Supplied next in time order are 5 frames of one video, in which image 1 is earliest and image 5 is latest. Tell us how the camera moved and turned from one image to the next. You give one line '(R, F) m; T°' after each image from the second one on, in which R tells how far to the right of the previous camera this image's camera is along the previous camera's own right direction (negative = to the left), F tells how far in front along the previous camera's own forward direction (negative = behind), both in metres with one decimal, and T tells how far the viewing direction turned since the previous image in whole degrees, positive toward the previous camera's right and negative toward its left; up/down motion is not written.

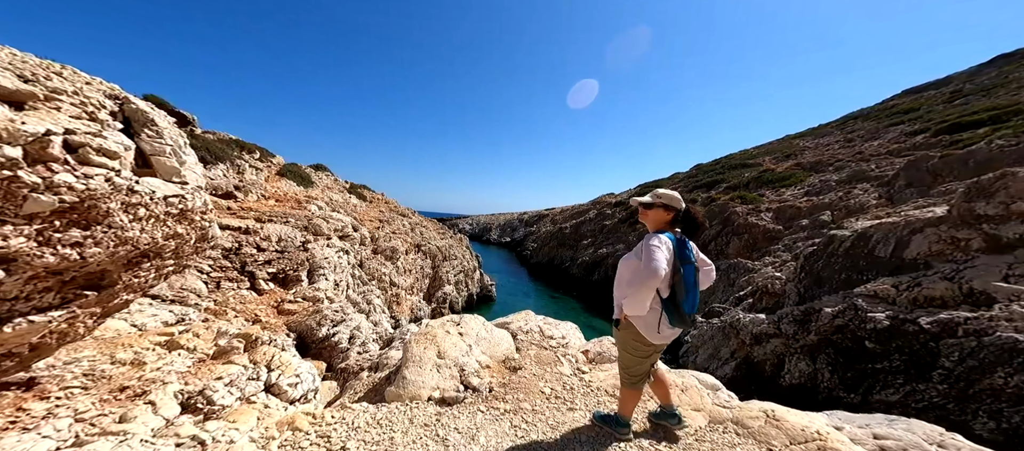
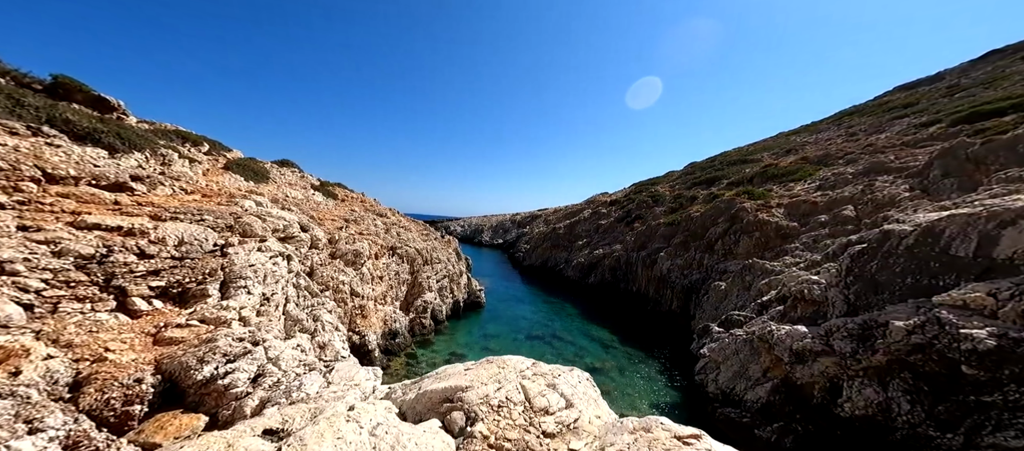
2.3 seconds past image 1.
(+0.3, +2.5) m; +1°
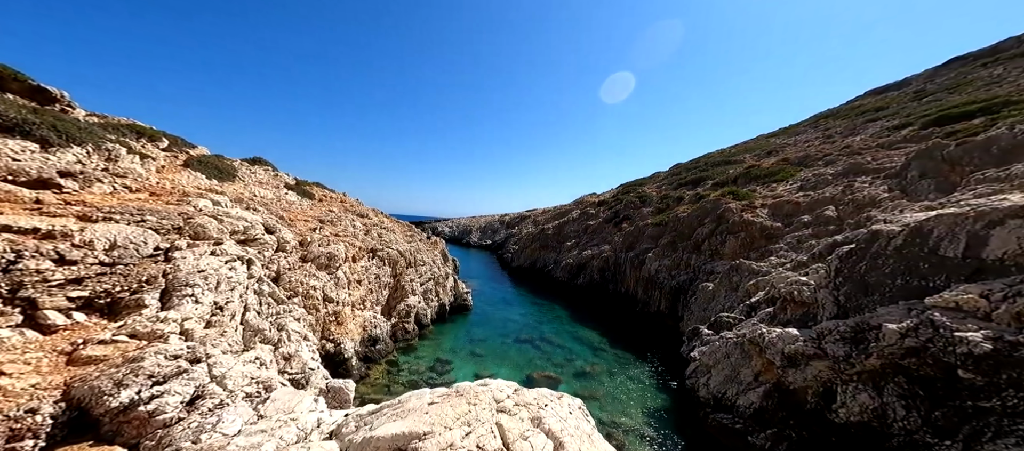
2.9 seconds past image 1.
(+0.1, +0.6) m; +2°
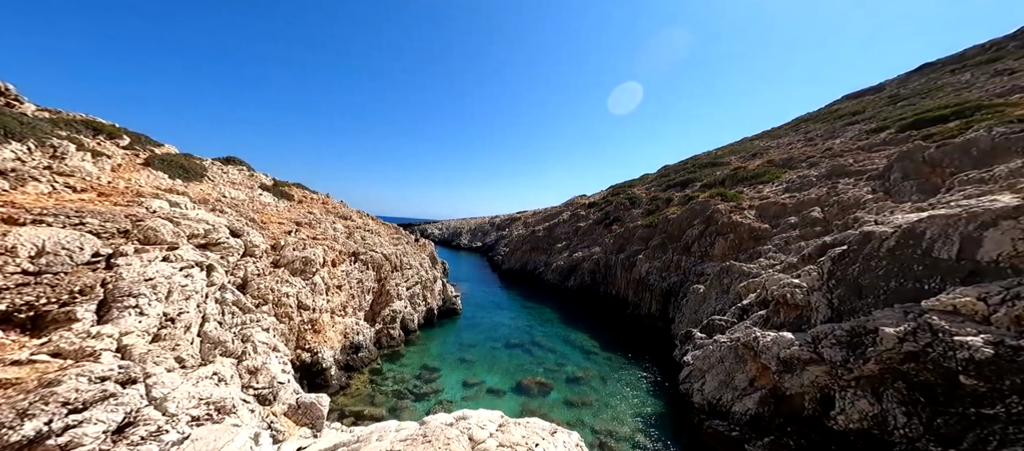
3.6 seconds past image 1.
(0.0, +0.5) m; +2°
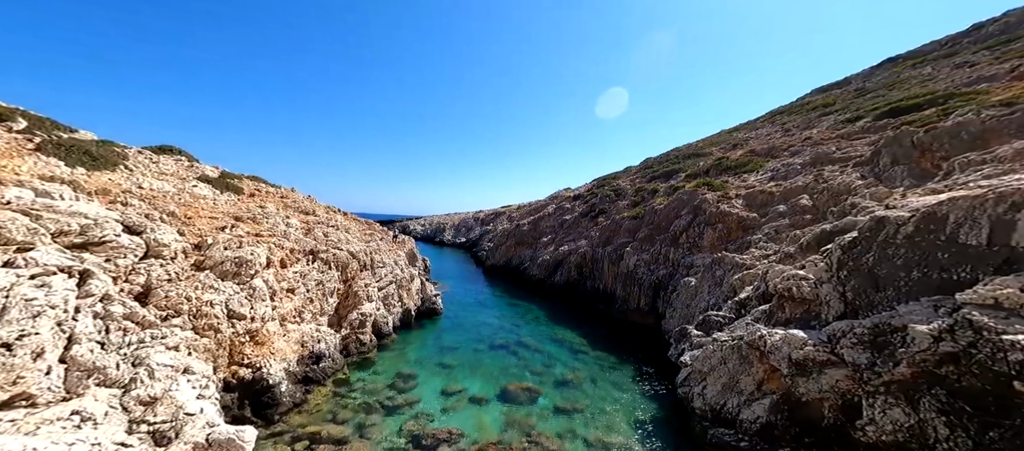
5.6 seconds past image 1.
(+0.1, +1.6) m; +3°
